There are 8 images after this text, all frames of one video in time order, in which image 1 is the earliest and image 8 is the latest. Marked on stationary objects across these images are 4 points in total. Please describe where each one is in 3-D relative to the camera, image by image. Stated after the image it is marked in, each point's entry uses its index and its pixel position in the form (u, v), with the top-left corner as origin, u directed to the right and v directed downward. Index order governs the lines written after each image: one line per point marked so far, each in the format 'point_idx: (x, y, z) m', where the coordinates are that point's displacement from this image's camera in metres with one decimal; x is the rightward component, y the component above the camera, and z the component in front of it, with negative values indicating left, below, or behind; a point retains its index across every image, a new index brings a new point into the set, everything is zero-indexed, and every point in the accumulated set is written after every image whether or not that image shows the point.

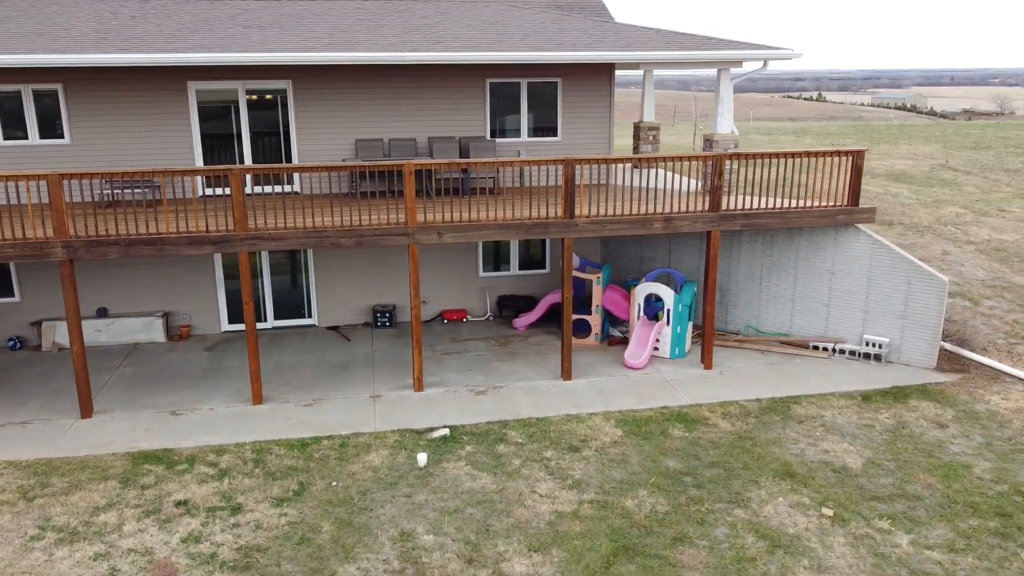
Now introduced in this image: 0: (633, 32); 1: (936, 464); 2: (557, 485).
0: (+1.8, +3.8, +12.1) m
1: (+4.3, -1.8, +8.3) m
2: (+0.4, -1.9, +7.8) m
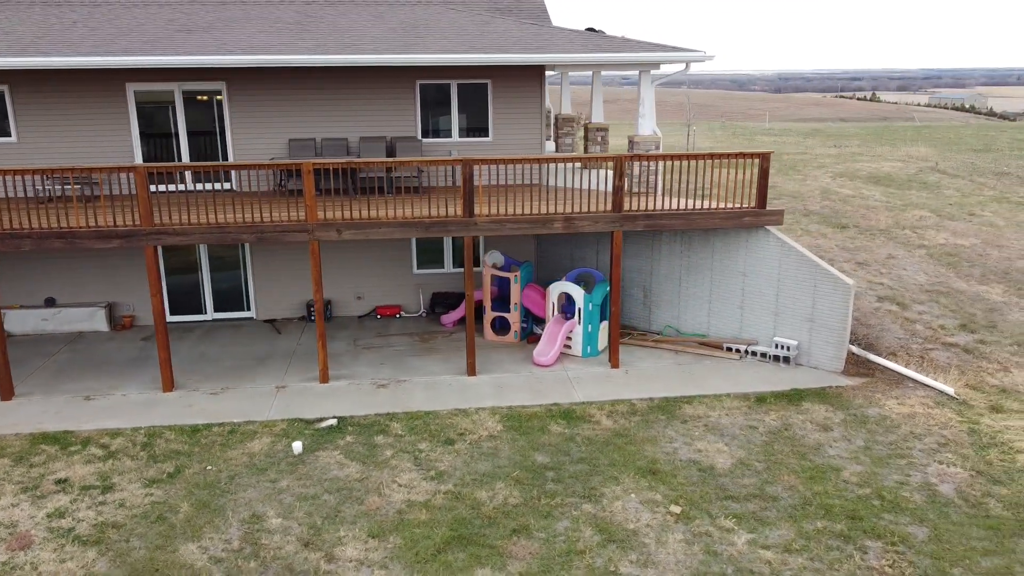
0: (+0.8, +3.8, +12.2) m
1: (+3.0, -1.8, +8.3) m
2: (-0.9, -1.9, +8.1) m
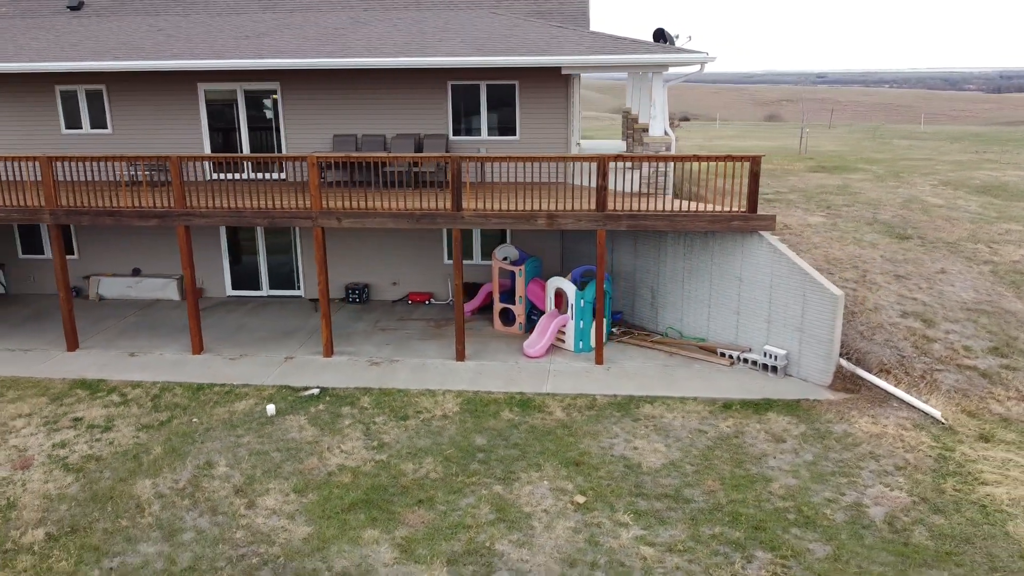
0: (+1.2, +3.9, +12.5) m
1: (+2.3, -1.9, +8.2) m
2: (-1.6, -1.7, +8.8) m
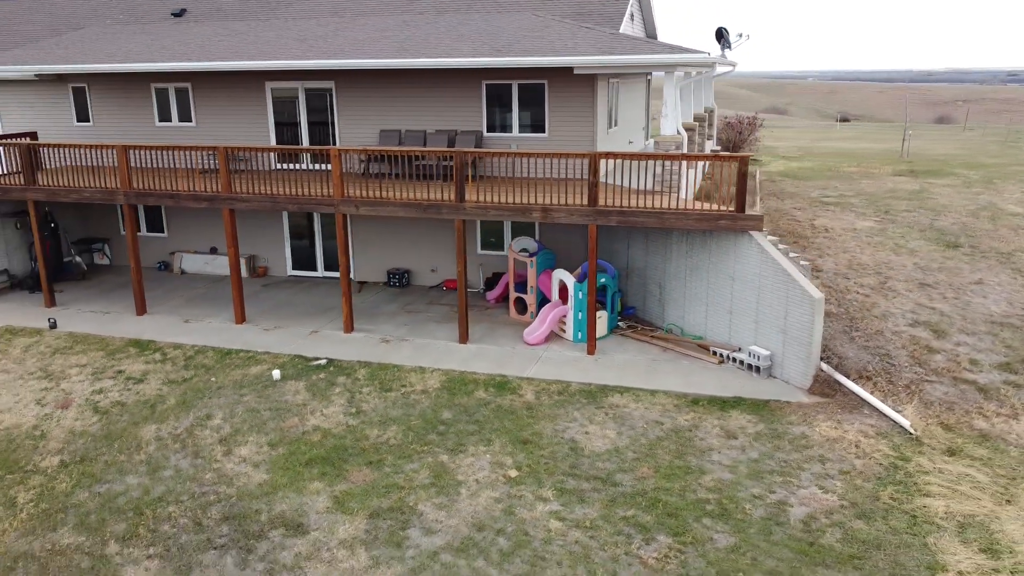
0: (+1.7, +3.9, +12.8) m
1: (+1.7, -1.8, +8.4) m
2: (-2.0, -1.5, +9.7) m
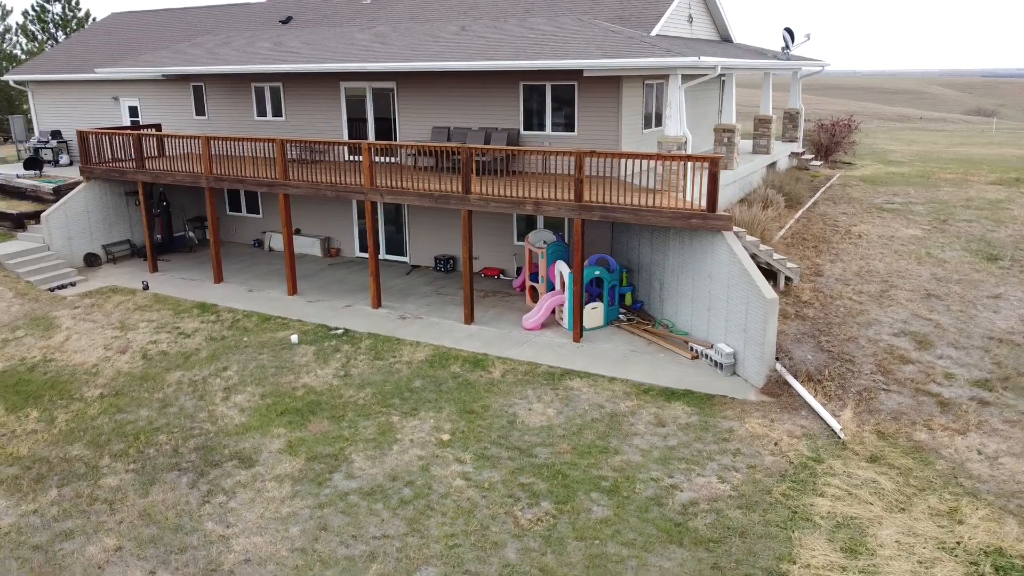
0: (+2.2, +4.0, +13.2) m
1: (+0.9, -1.7, +9.0) m
2: (-2.4, -1.1, +11.0) m
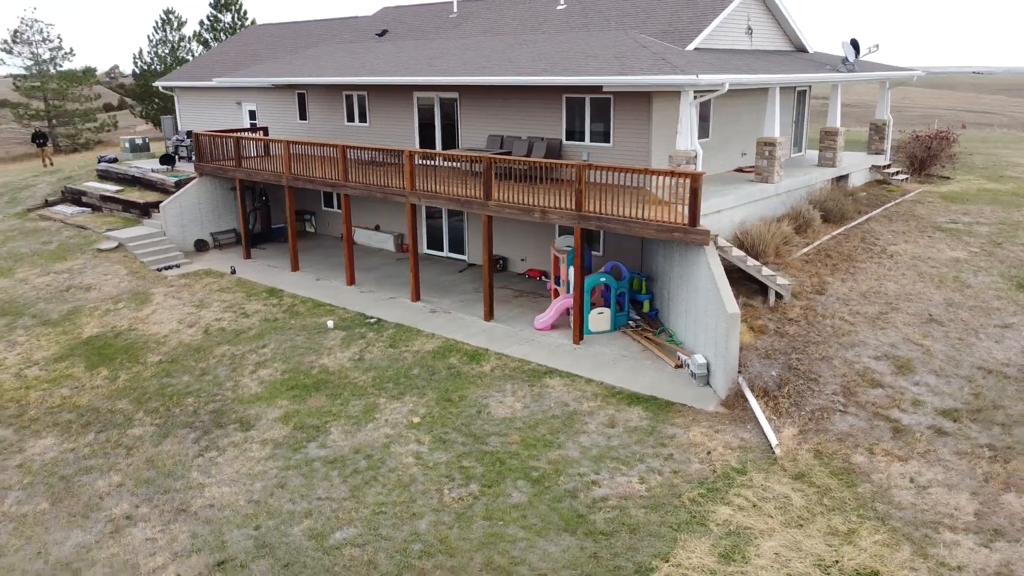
0: (+2.7, +3.9, +13.5) m
1: (+0.4, -1.8, +9.7) m
2: (-2.5, -1.0, +12.4) m
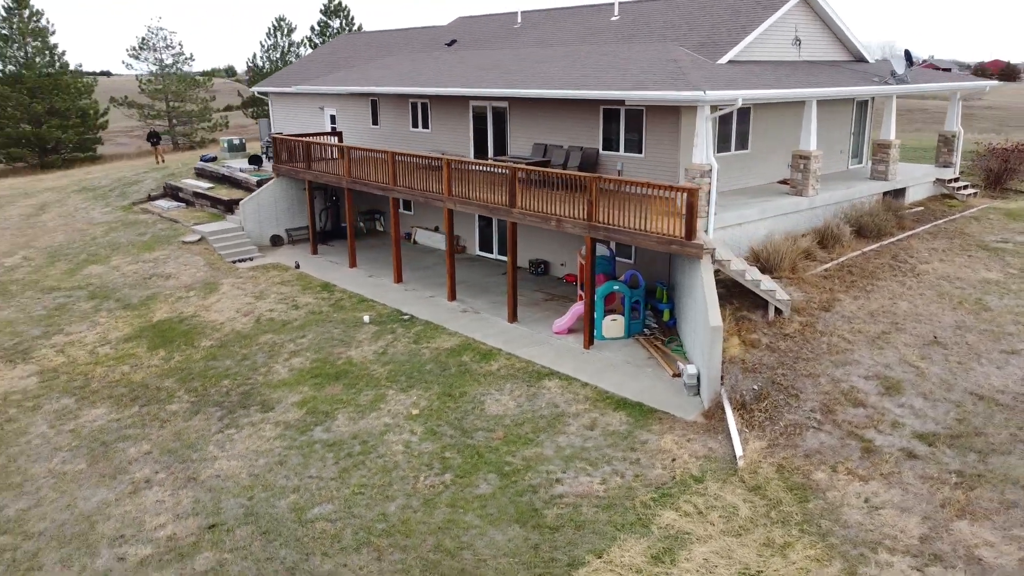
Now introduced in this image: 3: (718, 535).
0: (+3.3, +3.7, +13.7) m
1: (+0.2, -1.9, +10.3) m
2: (-2.2, -1.0, +13.3) m
3: (+2.1, -2.5, +8.1) m
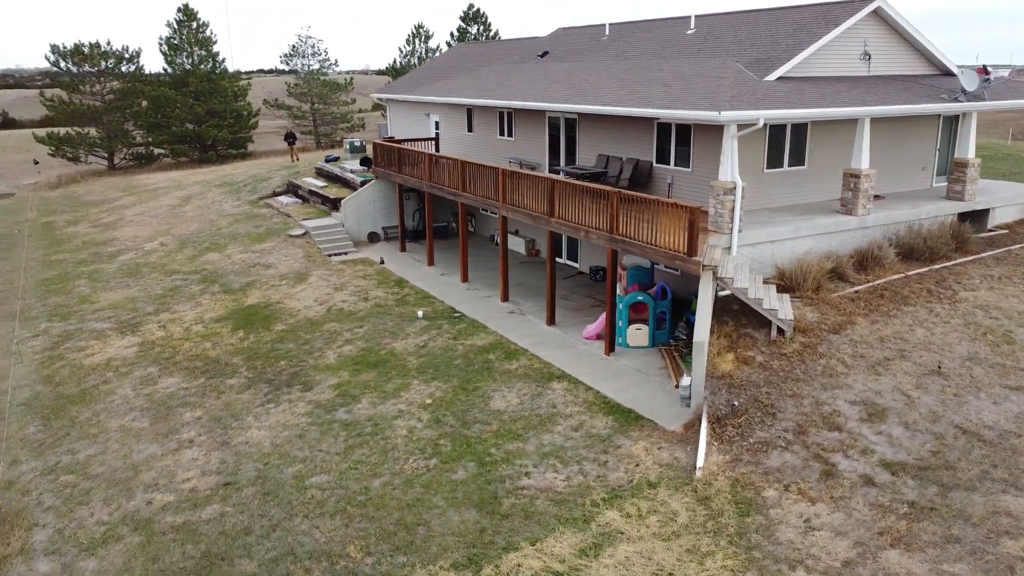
0: (+4.0, +3.4, +13.8) m
1: (+0.1, -2.0, +11.1) m
2: (-1.7, -1.0, +14.5) m
3: (+1.4, -2.6, +8.6) m
